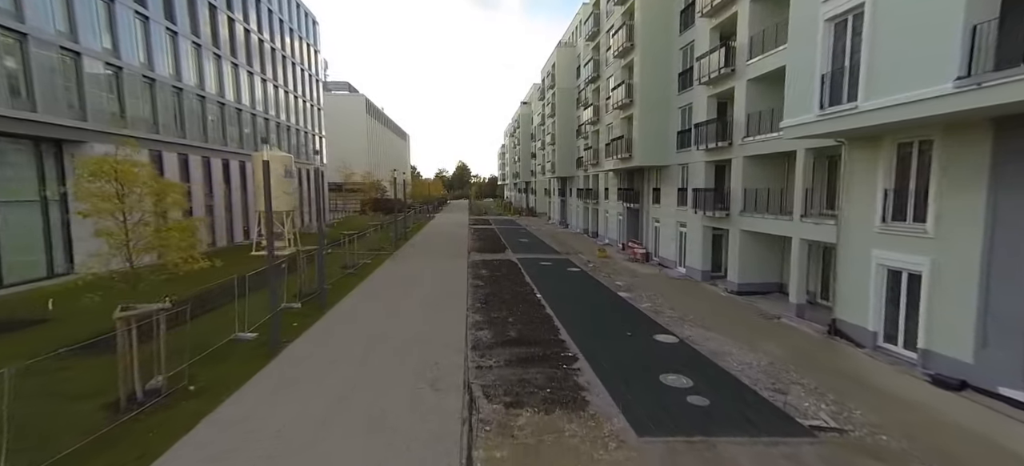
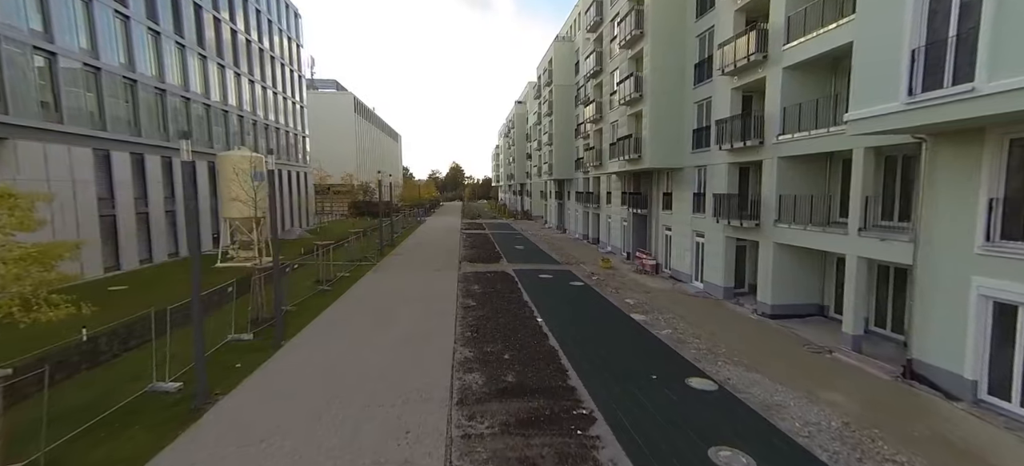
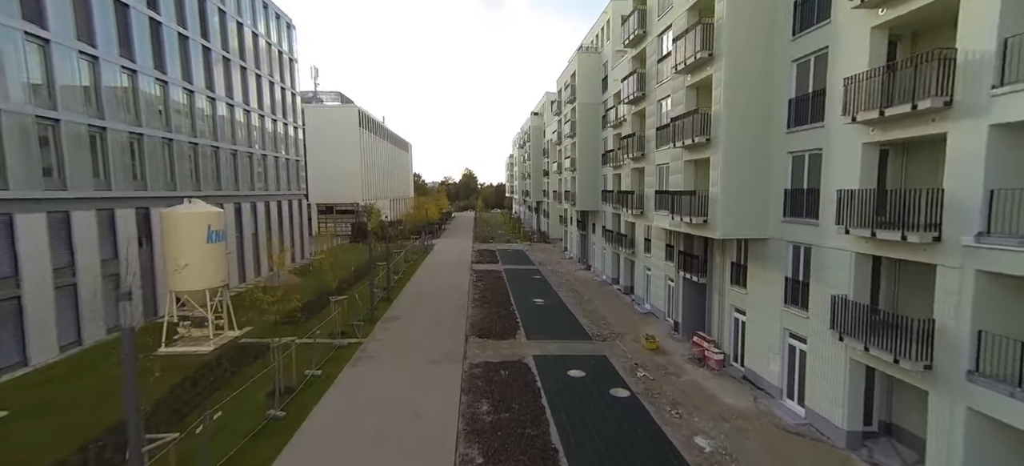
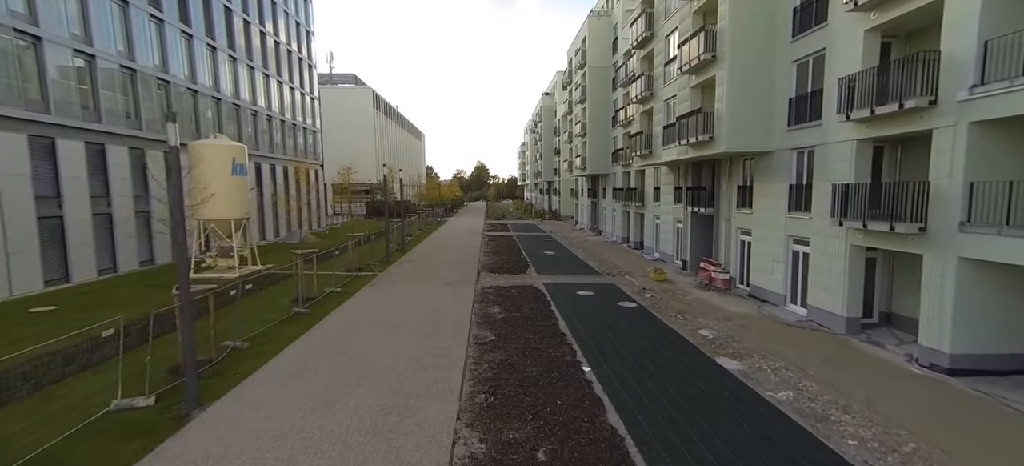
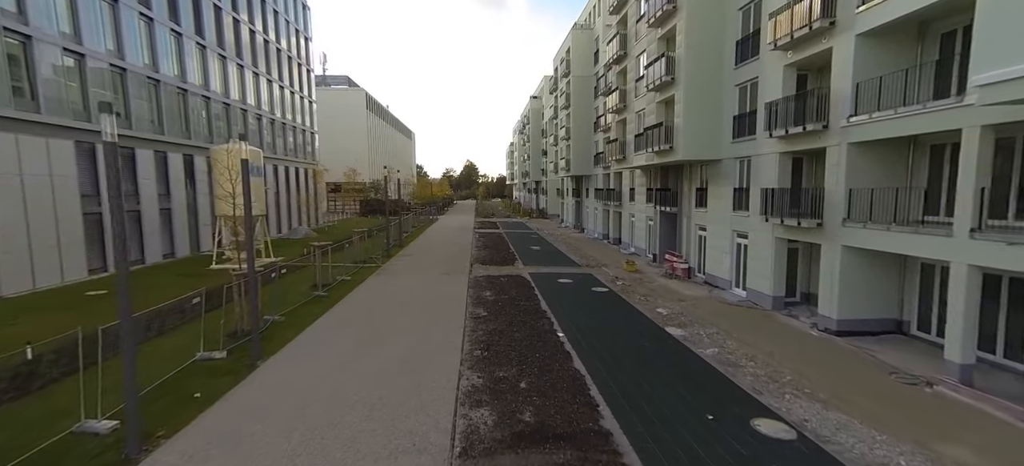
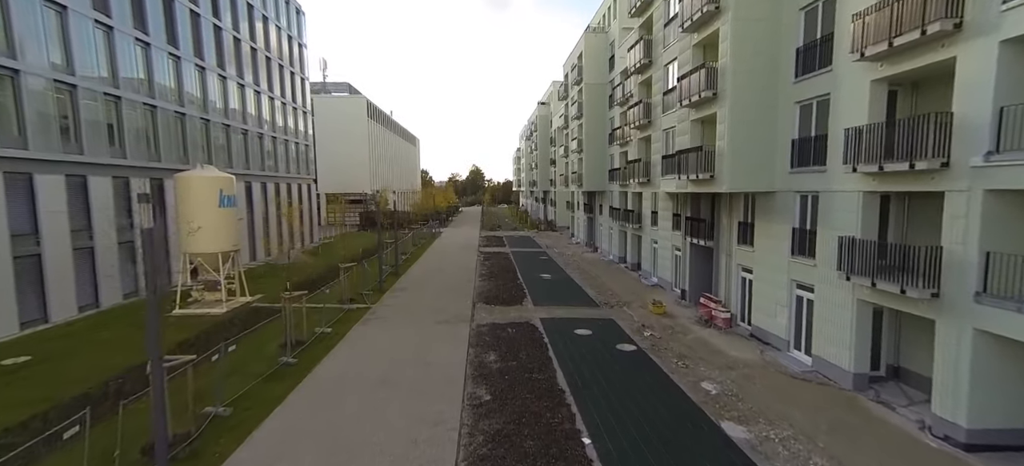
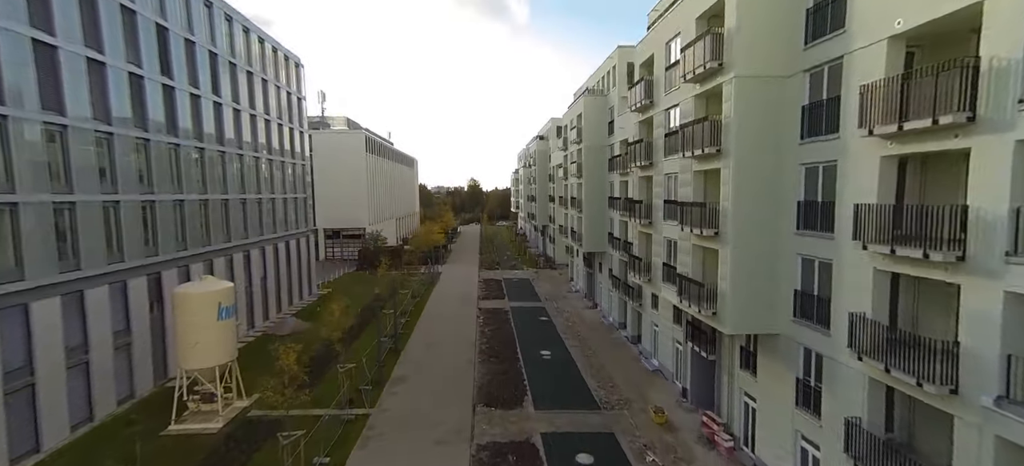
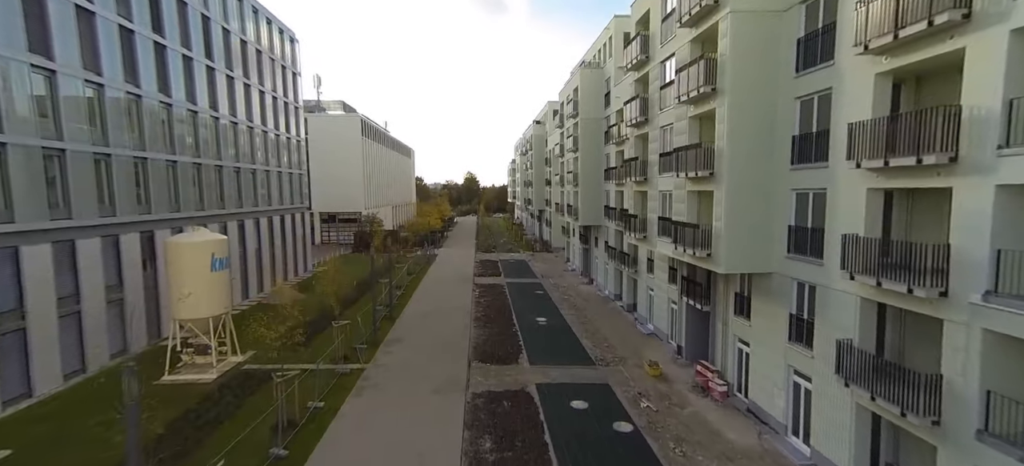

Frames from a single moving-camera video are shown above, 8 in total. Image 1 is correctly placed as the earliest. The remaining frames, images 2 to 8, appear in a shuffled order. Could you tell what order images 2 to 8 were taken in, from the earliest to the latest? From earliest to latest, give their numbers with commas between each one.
2, 5, 4, 6, 3, 8, 7
